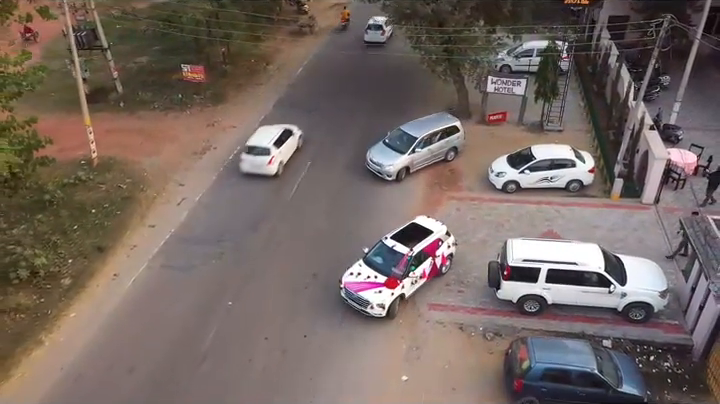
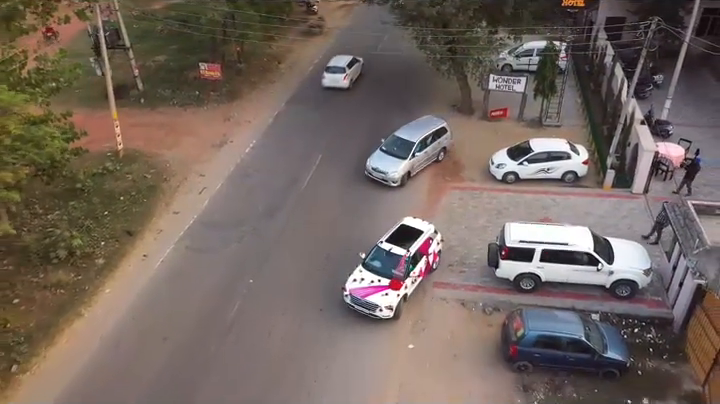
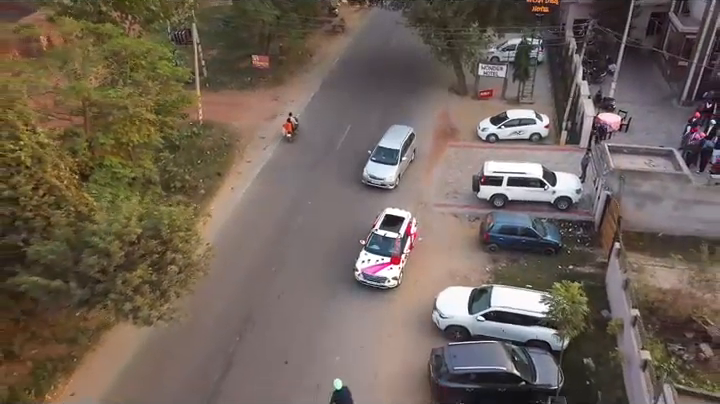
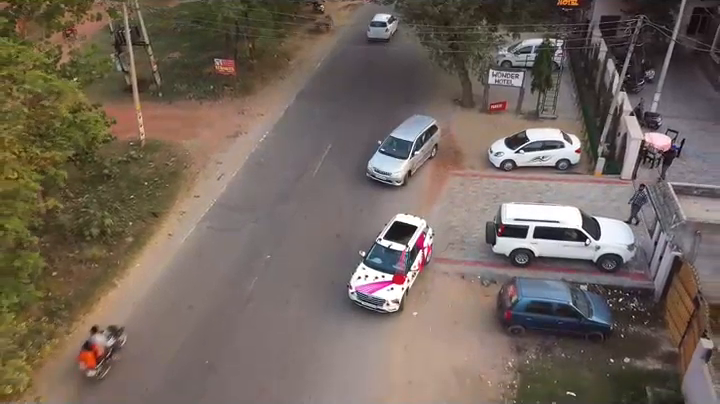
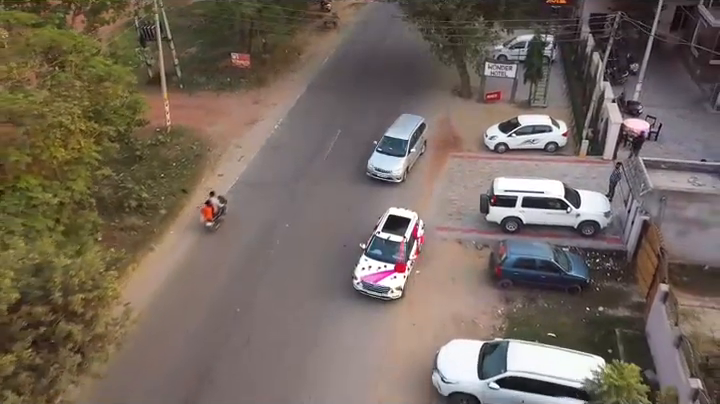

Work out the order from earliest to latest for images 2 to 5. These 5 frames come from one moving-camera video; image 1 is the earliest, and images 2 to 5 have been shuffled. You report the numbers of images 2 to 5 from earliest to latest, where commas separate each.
2, 4, 5, 3
